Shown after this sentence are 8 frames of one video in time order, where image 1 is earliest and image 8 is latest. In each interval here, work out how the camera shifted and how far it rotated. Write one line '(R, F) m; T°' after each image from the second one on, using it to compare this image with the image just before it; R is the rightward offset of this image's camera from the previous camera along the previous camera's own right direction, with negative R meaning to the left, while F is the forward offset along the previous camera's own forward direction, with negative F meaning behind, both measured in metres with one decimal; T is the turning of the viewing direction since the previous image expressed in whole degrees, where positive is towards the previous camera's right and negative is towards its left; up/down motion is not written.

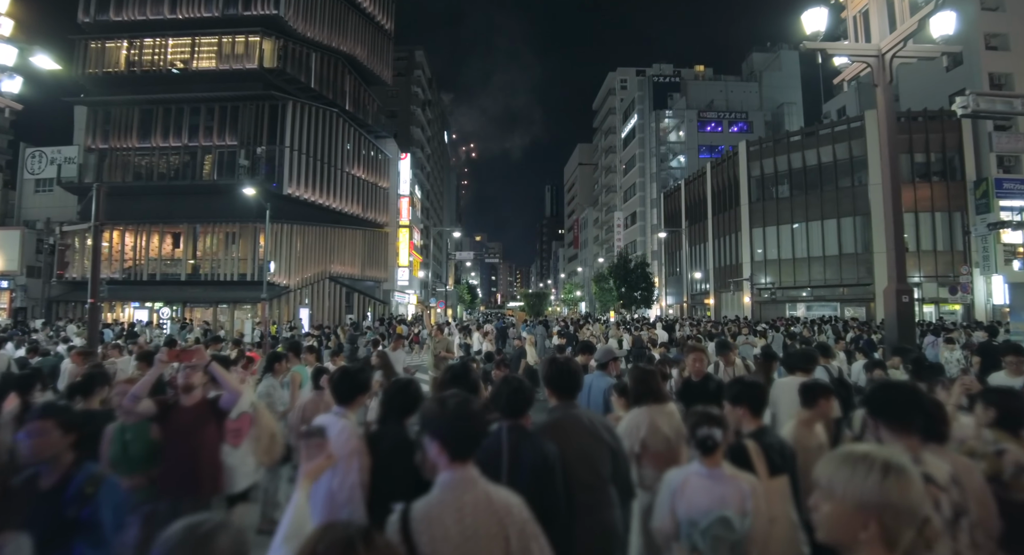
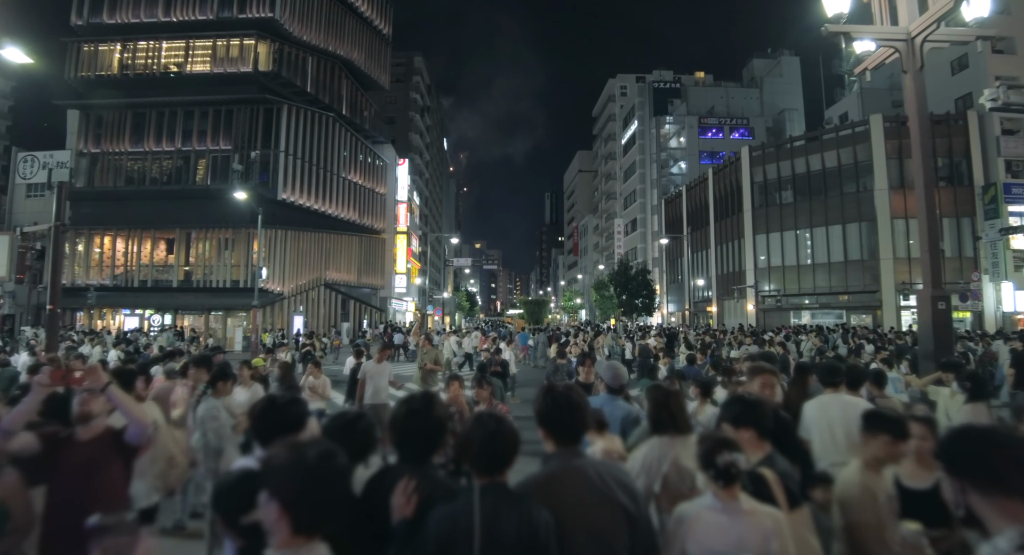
(+0.1, +0.8) m; 0°
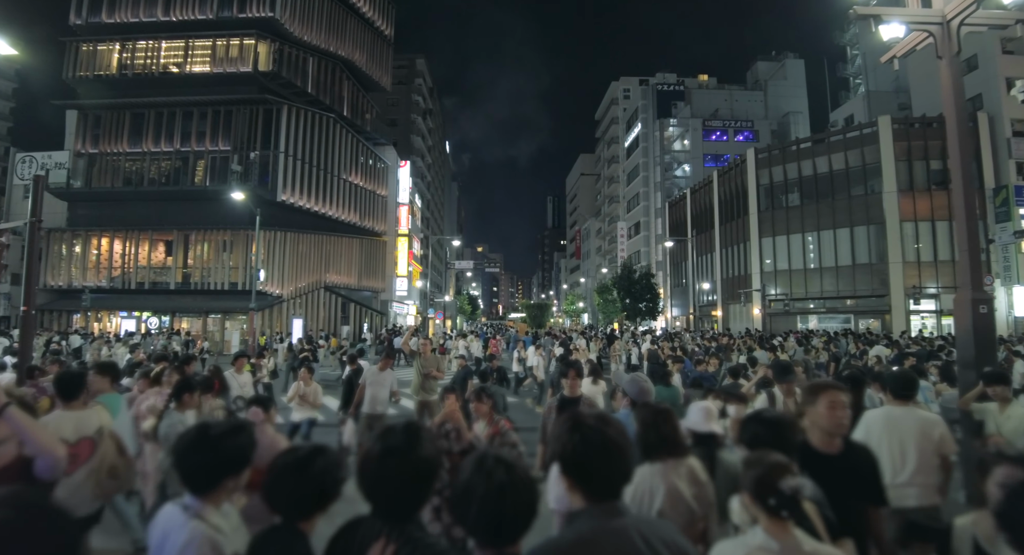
(0.0, +0.6) m; 0°
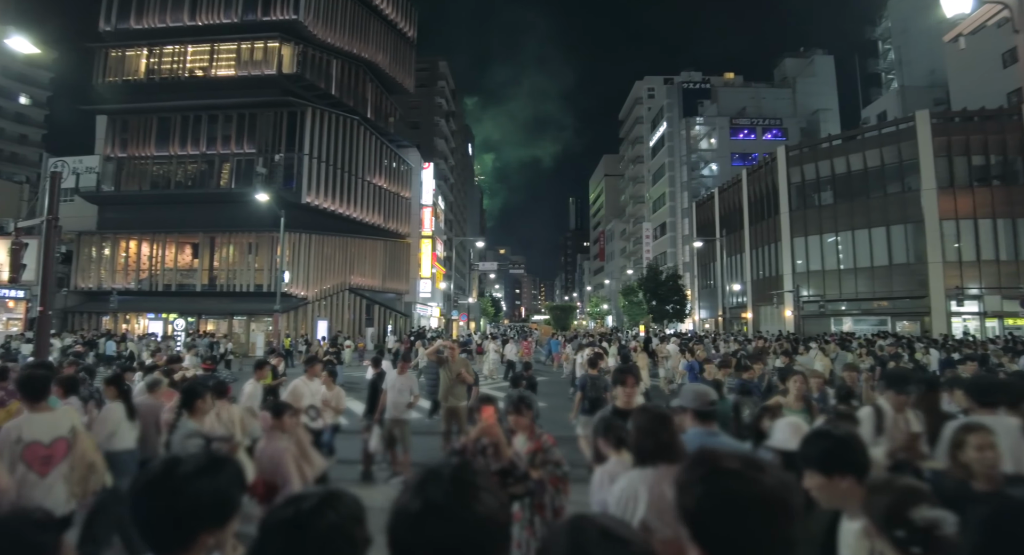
(-0.2, +0.5) m; -2°
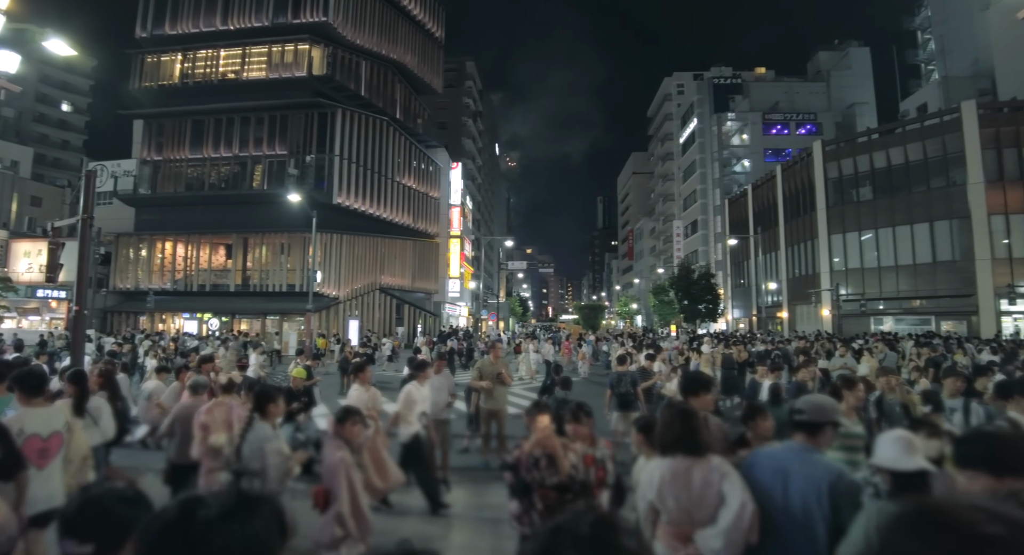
(-0.2, +0.3) m; -2°
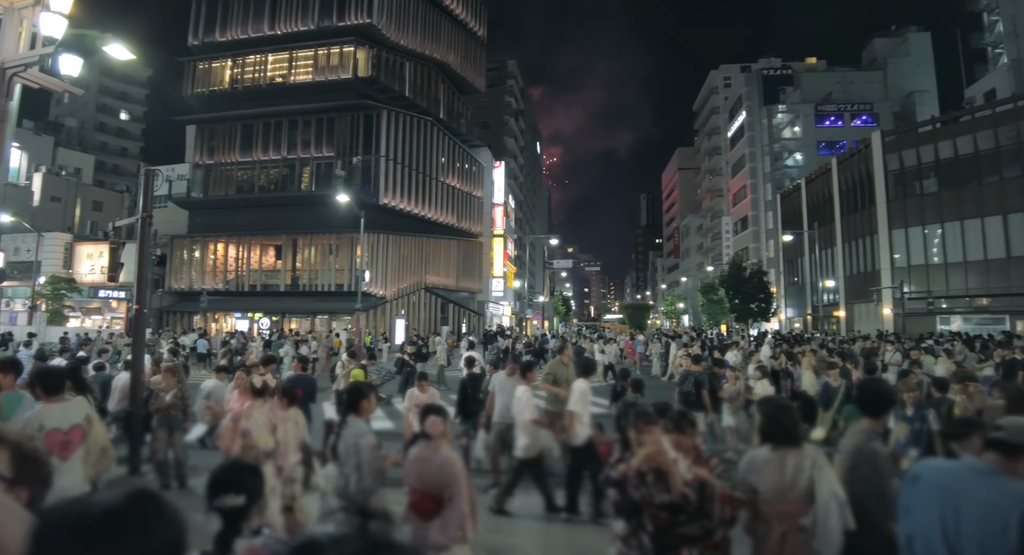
(-0.3, +0.4) m; -4°
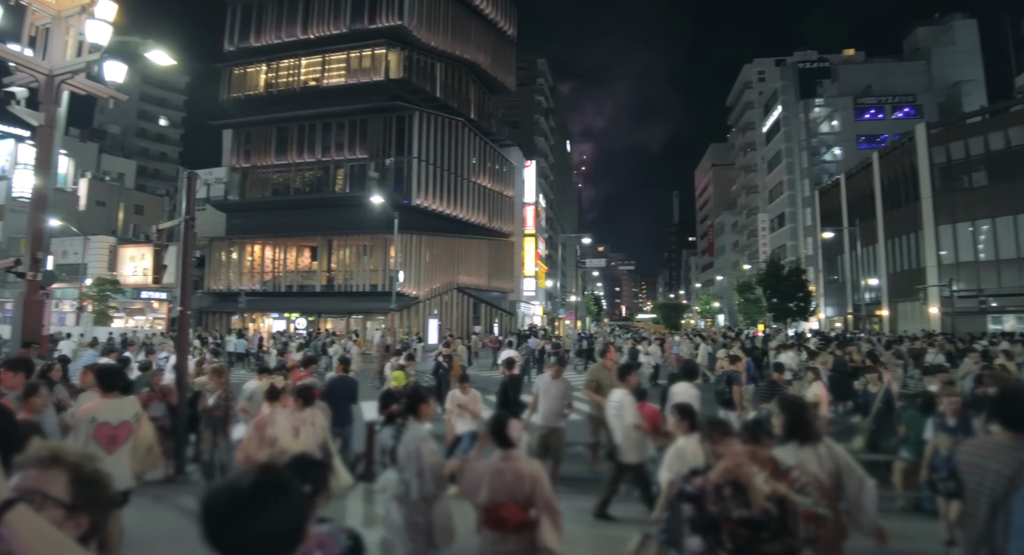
(-0.2, +0.2) m; -3°
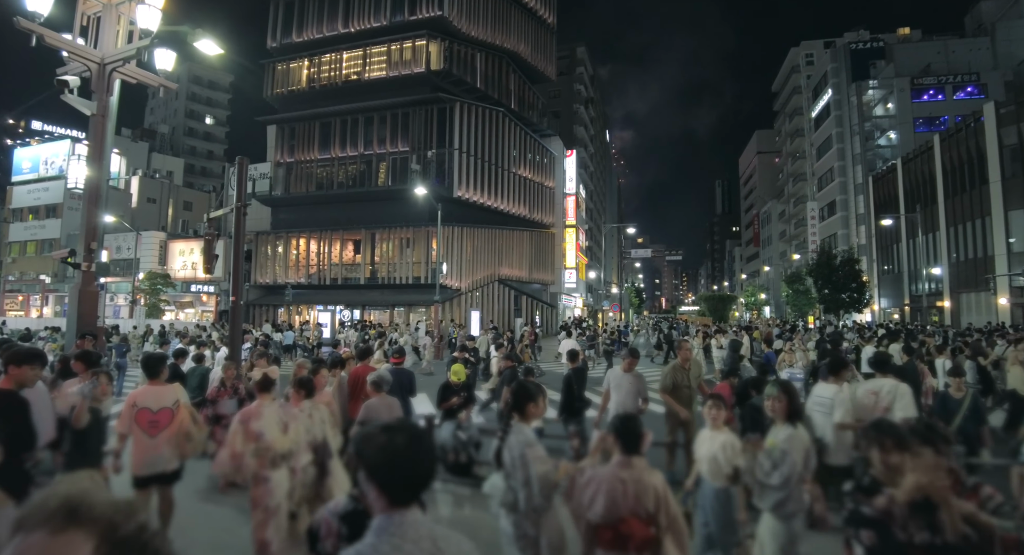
(-0.4, +0.4) m; -3°
